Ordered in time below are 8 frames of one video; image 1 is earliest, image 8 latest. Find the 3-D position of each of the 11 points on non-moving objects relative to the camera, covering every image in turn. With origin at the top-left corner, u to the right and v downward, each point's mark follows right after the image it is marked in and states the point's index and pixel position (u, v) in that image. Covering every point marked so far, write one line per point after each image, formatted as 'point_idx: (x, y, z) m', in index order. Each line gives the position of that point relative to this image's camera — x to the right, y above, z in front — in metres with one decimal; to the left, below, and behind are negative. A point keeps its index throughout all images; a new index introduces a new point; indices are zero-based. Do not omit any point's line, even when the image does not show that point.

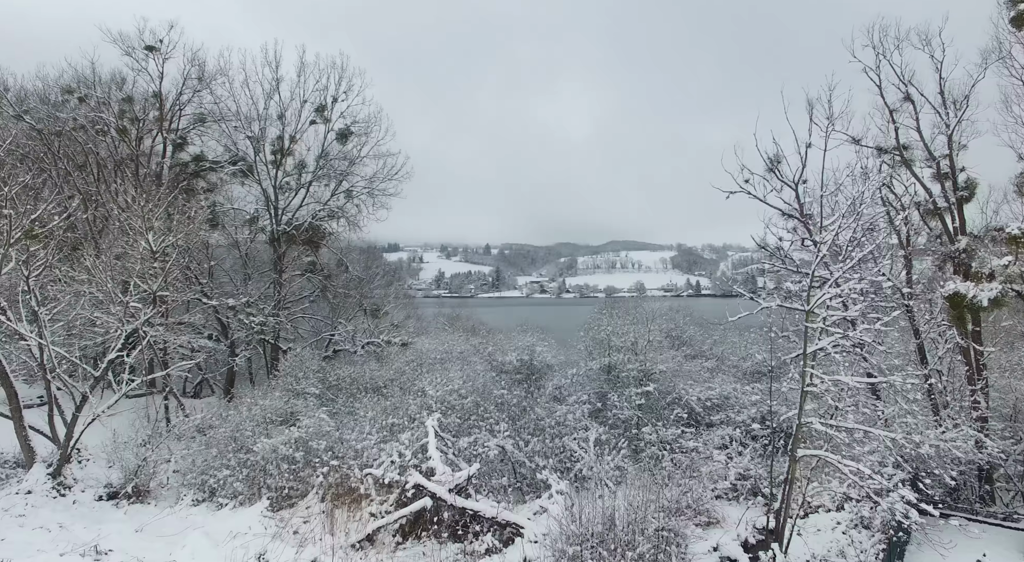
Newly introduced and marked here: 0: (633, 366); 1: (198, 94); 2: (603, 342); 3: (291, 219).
0: (+2.8, -2.0, +13.5) m
1: (-10.7, +6.4, +19.8) m
2: (+2.4, -1.6, +15.4) m
3: (-7.2, +2.0, +18.8) m
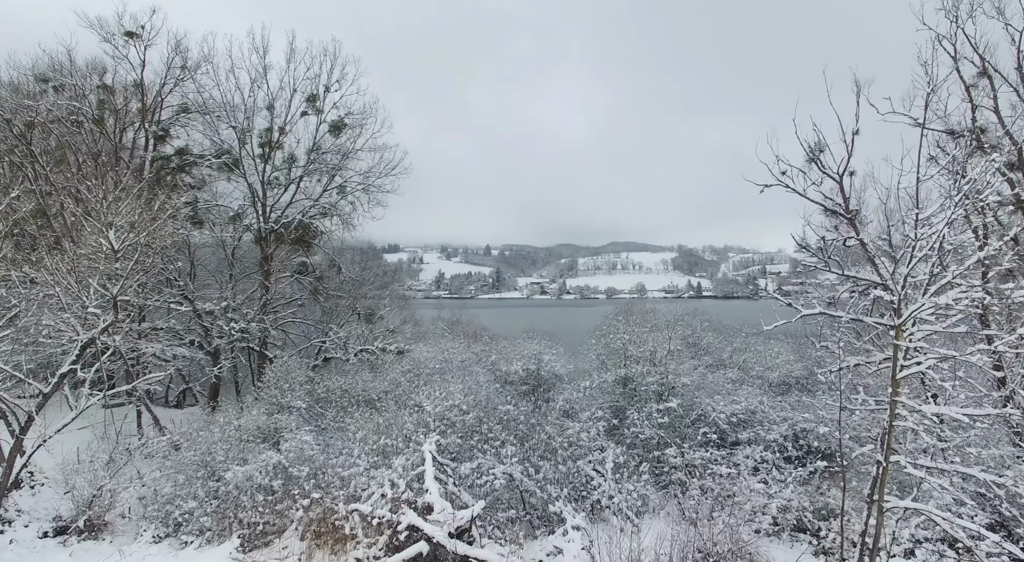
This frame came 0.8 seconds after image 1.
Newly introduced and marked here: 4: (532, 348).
0: (+3.0, -2.0, +12.2) m
1: (-10.6, +6.3, +18.5) m
2: (+2.6, -1.7, +14.1) m
3: (-7.0, +1.9, +17.6) m
4: (+0.5, -1.9, +15.9) m
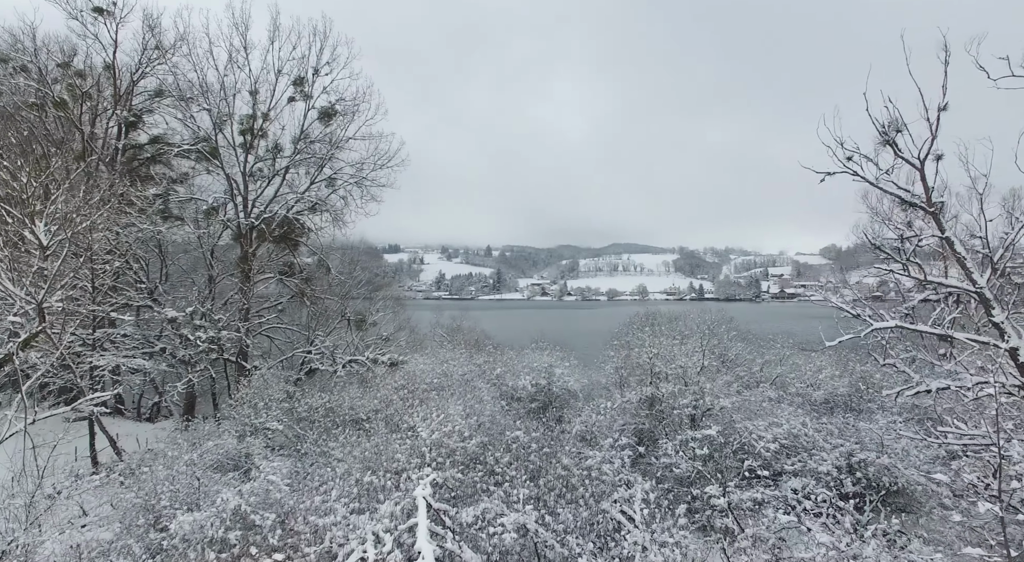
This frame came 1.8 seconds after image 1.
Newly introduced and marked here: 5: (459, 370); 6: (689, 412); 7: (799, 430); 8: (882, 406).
0: (+3.1, -2.1, +10.5) m
1: (-10.4, +6.3, +16.9) m
2: (+2.7, -1.8, +12.4) m
3: (-6.8, +1.9, +15.9) m
4: (+0.7, -2.0, +14.2) m
5: (-1.3, -2.1, +13.7) m
6: (+3.1, -2.3, +10.2) m
7: (+5.4, -2.8, +10.9) m
8: (+7.5, -2.5, +11.8) m
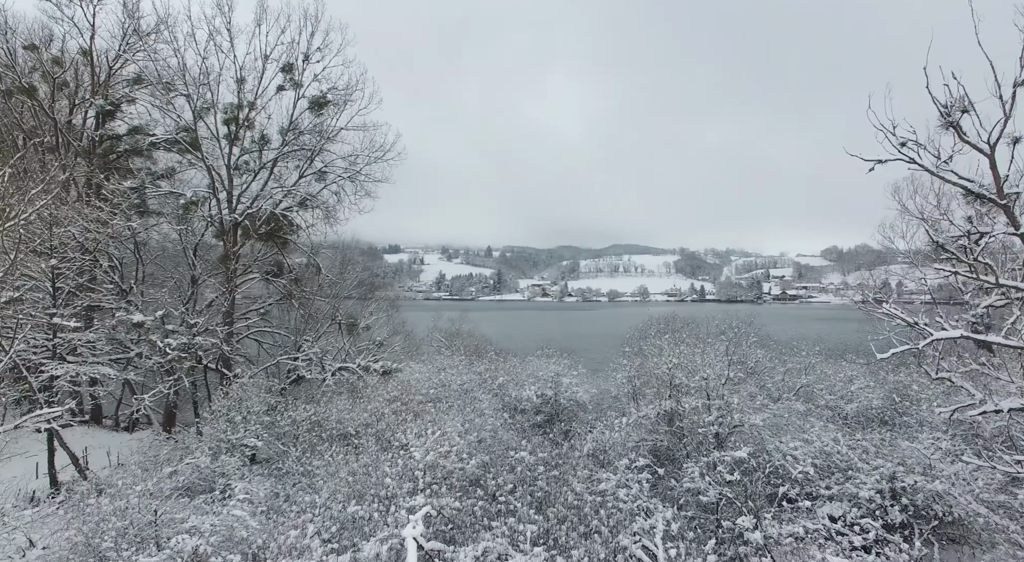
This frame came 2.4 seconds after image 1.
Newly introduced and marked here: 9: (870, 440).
0: (+3.2, -2.2, +9.4) m
1: (-10.3, +6.3, +15.8) m
2: (+2.8, -1.8, +11.4) m
3: (-6.7, +1.9, +14.8) m
4: (+0.8, -2.0, +13.1) m
5: (-1.2, -2.1, +12.6) m
6: (+3.2, -2.3, +9.2) m
7: (+5.5, -2.8, +9.8) m
8: (+7.6, -2.6, +10.7) m
9: (+6.5, -2.9, +10.6) m
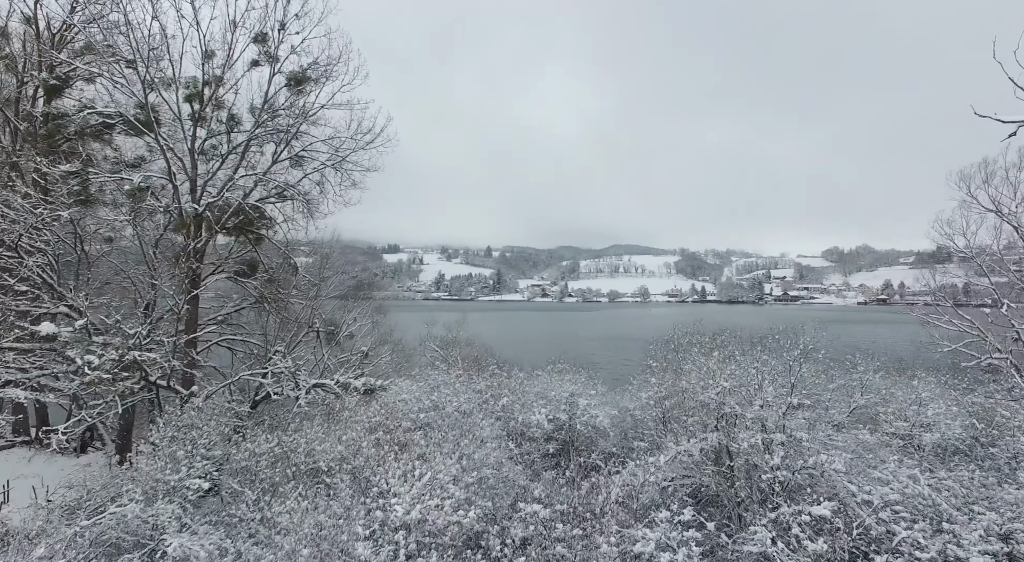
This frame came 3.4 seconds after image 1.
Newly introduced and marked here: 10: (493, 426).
0: (+3.3, -2.2, +7.4) m
1: (-10.1, +6.3, +13.8) m
2: (+2.9, -1.9, +9.4) m
3: (-6.6, +1.9, +12.8) m
4: (+0.9, -2.0, +11.1) m
5: (-1.1, -2.1, +10.7) m
6: (+3.3, -2.4, +7.2) m
7: (+5.6, -2.9, +7.8) m
8: (+7.7, -2.6, +8.7) m
9: (+6.6, -2.9, +8.6) m
10: (-0.3, -2.4, +10.0) m
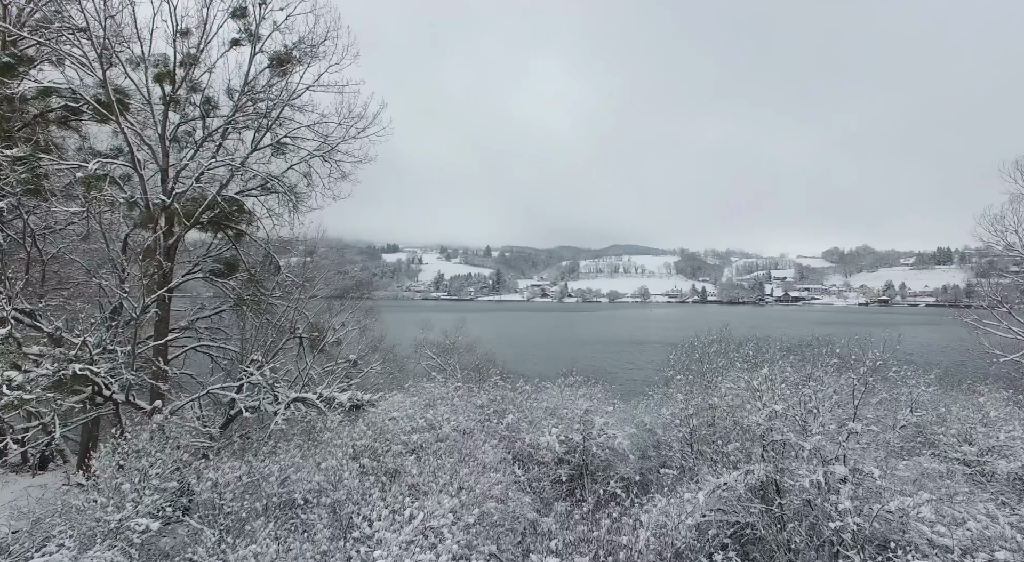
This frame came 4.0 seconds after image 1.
0: (+3.4, -2.2, +6.2) m
1: (-10.0, +6.3, +12.5) m
2: (+3.0, -1.9, +8.1) m
3: (-6.5, +1.8, +11.5) m
4: (+1.0, -2.1, +9.8) m
5: (-1.0, -2.2, +9.4) m
6: (+3.4, -2.4, +5.9) m
7: (+5.7, -2.9, +6.6) m
8: (+7.8, -2.7, +7.5) m
9: (+6.7, -3.0, +7.3) m
10: (-0.2, -2.5, +8.8) m
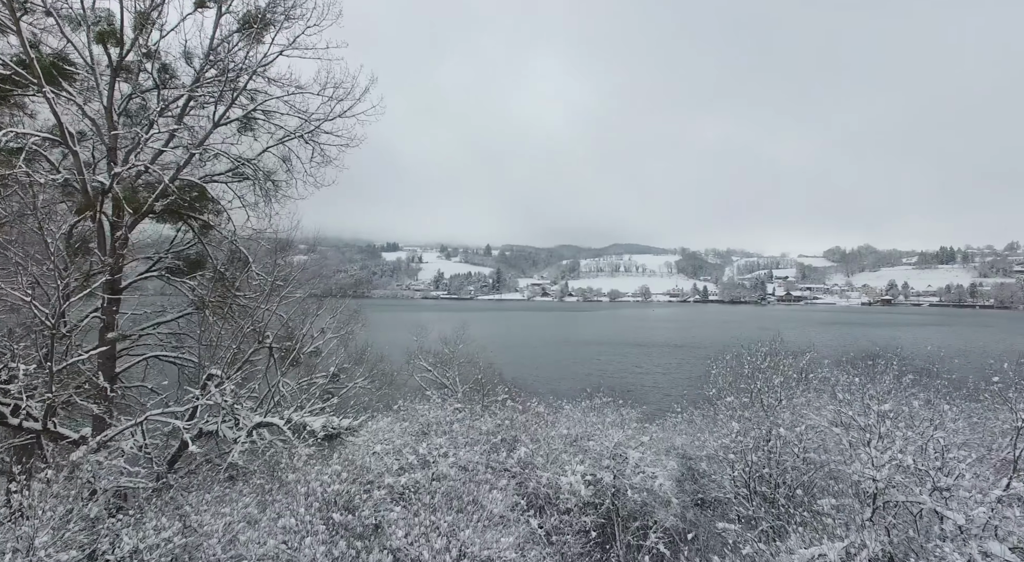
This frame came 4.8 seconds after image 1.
0: (+3.6, -2.2, +4.4) m
1: (-9.8, +6.3, +10.7) m
2: (+3.2, -1.9, +6.3) m
3: (-6.3, +1.9, +9.7) m
4: (+1.2, -2.1, +8.0) m
5: (-0.8, -2.2, +7.6) m
6: (+3.6, -2.4, +4.1) m
7: (+5.8, -2.9, +4.8) m
8: (+7.9, -2.7, +5.7) m
9: (+6.9, -3.0, +5.5) m
10: (0.0, -2.5, +6.9) m
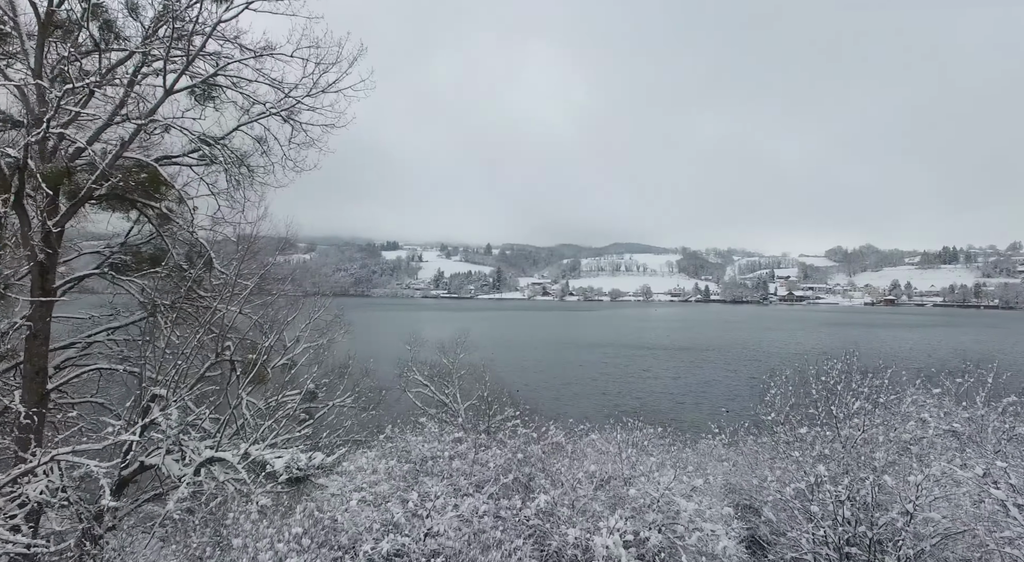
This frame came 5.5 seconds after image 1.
0: (+3.8, -2.2, +2.7) m
1: (-9.7, +6.3, +9.0) m
2: (+3.4, -1.9, +4.6) m
3: (-6.2, +1.9, +8.0) m
4: (+1.3, -2.1, +6.3) m
5: (-0.6, -2.2, +5.9) m
6: (+3.7, -2.4, +2.4) m
7: (+6.0, -3.0, +3.1) m
8: (+8.1, -2.7, +4.0) m
9: (+7.1, -3.0, +3.9) m
10: (+0.1, -2.5, +5.3) m
